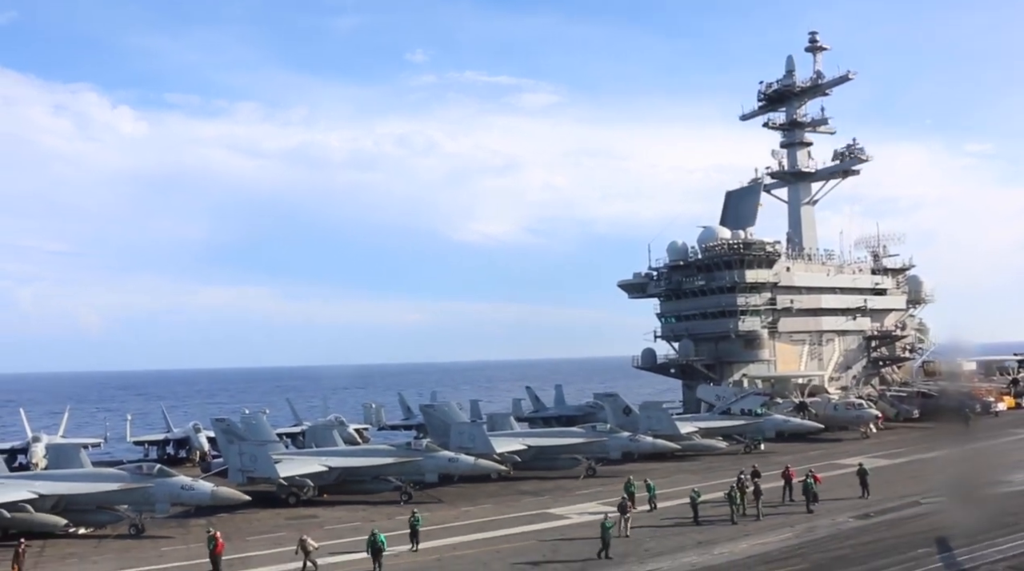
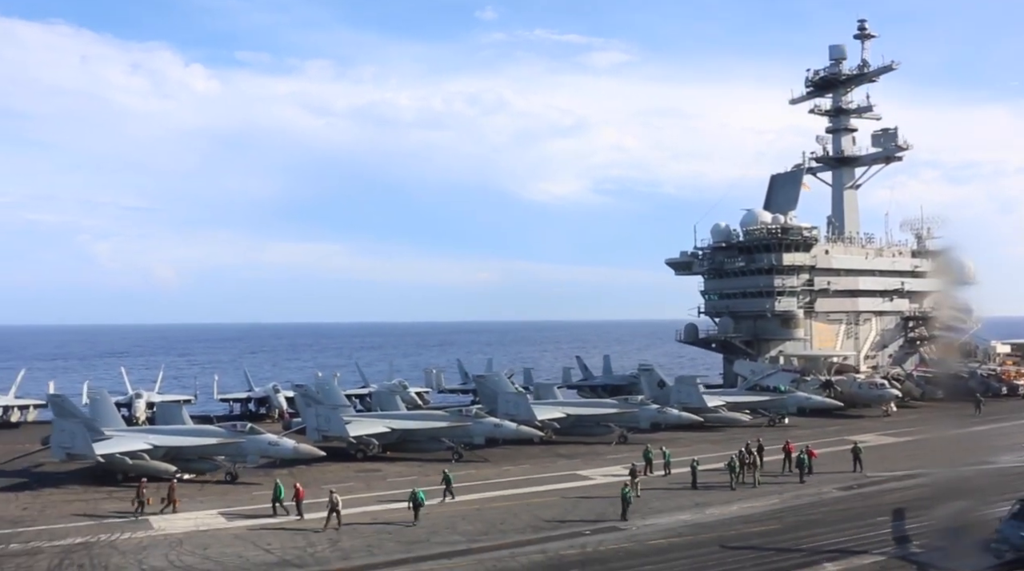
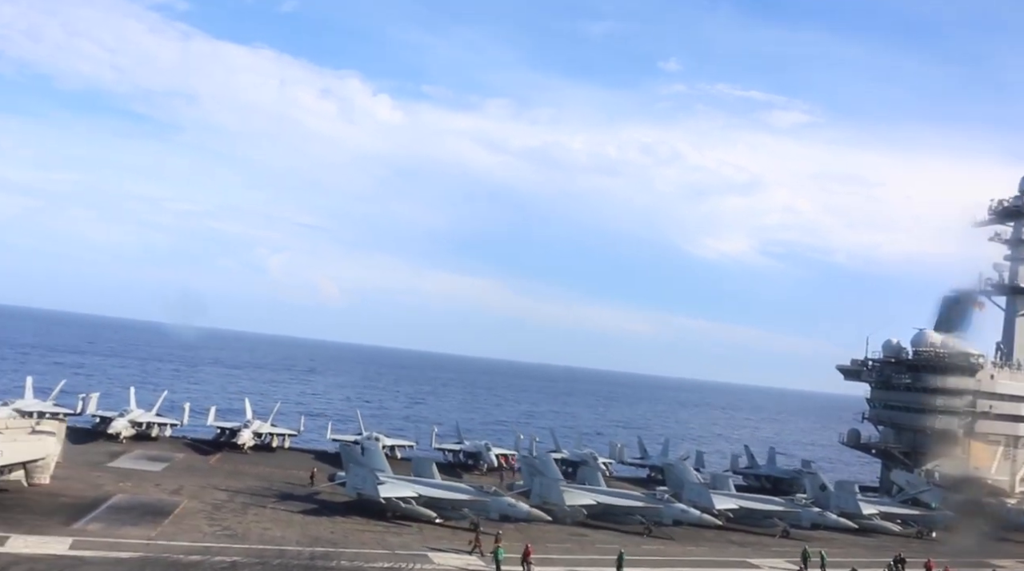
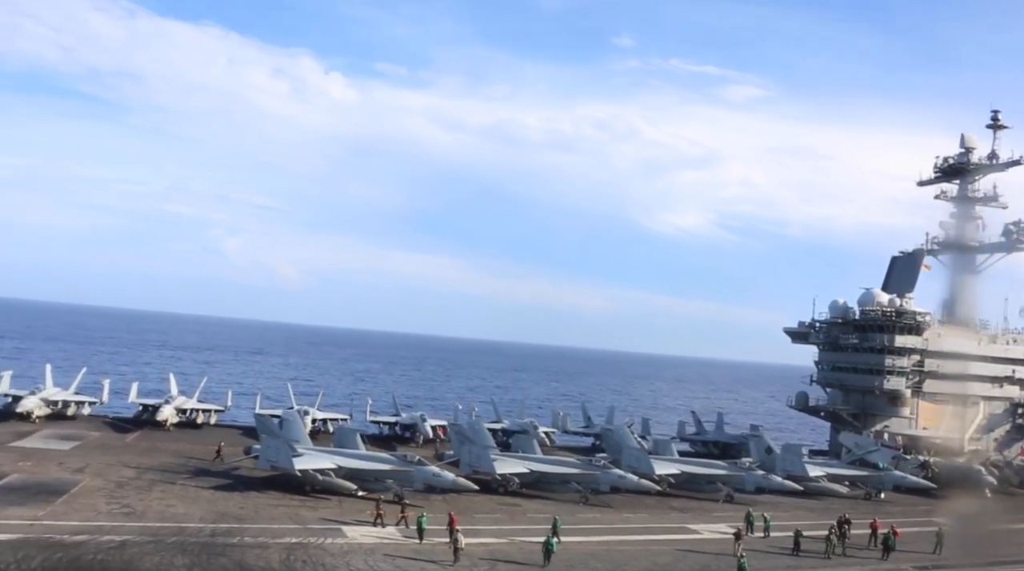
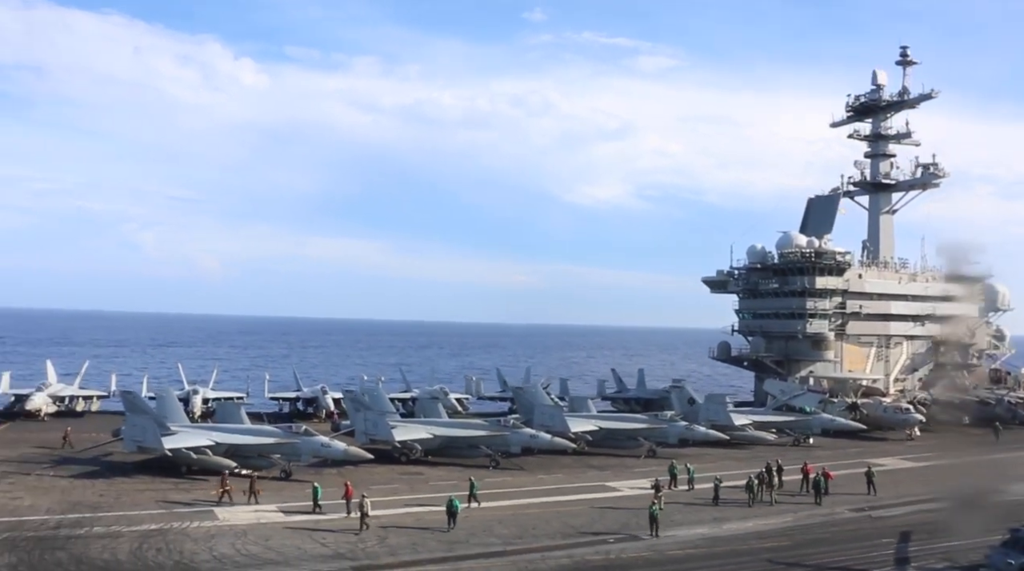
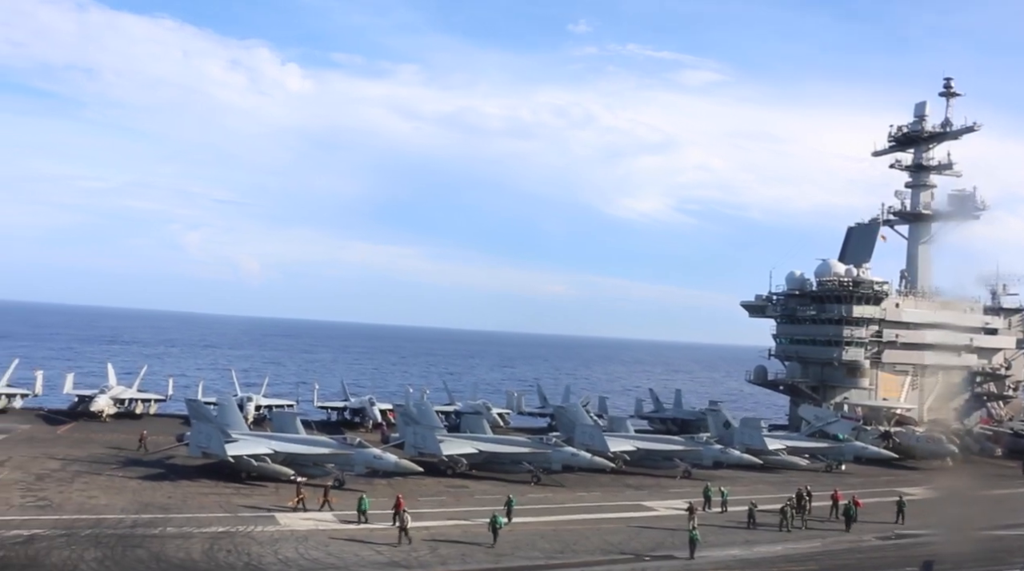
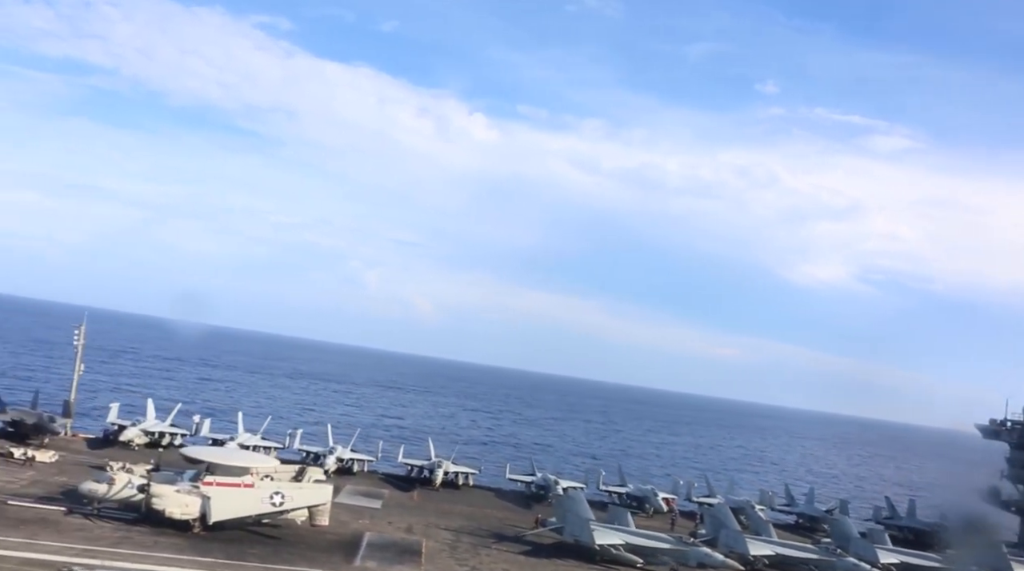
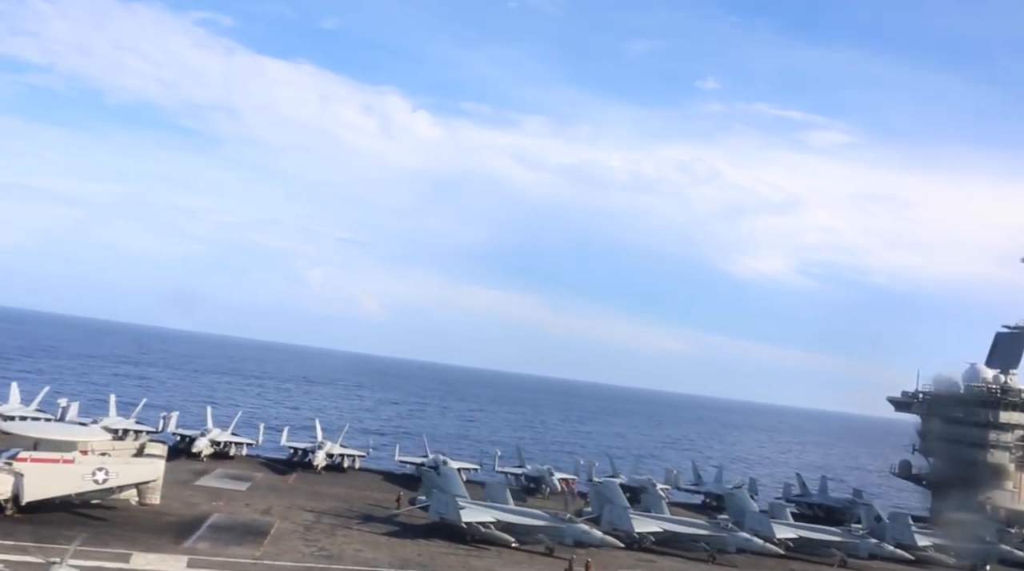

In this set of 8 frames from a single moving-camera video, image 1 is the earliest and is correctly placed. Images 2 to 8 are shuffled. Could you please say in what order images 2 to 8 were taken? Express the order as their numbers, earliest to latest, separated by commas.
2, 5, 6, 4, 3, 8, 7
